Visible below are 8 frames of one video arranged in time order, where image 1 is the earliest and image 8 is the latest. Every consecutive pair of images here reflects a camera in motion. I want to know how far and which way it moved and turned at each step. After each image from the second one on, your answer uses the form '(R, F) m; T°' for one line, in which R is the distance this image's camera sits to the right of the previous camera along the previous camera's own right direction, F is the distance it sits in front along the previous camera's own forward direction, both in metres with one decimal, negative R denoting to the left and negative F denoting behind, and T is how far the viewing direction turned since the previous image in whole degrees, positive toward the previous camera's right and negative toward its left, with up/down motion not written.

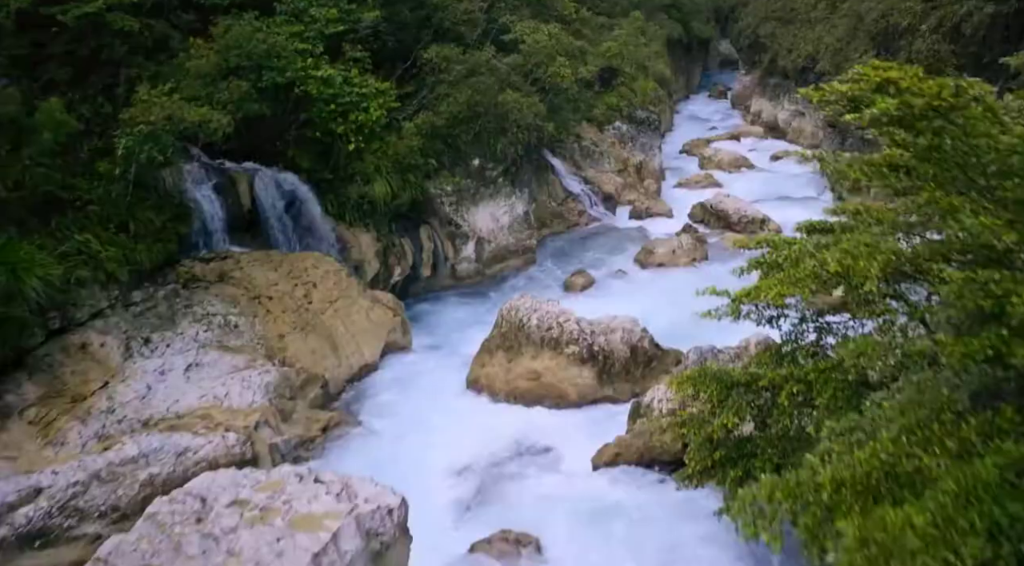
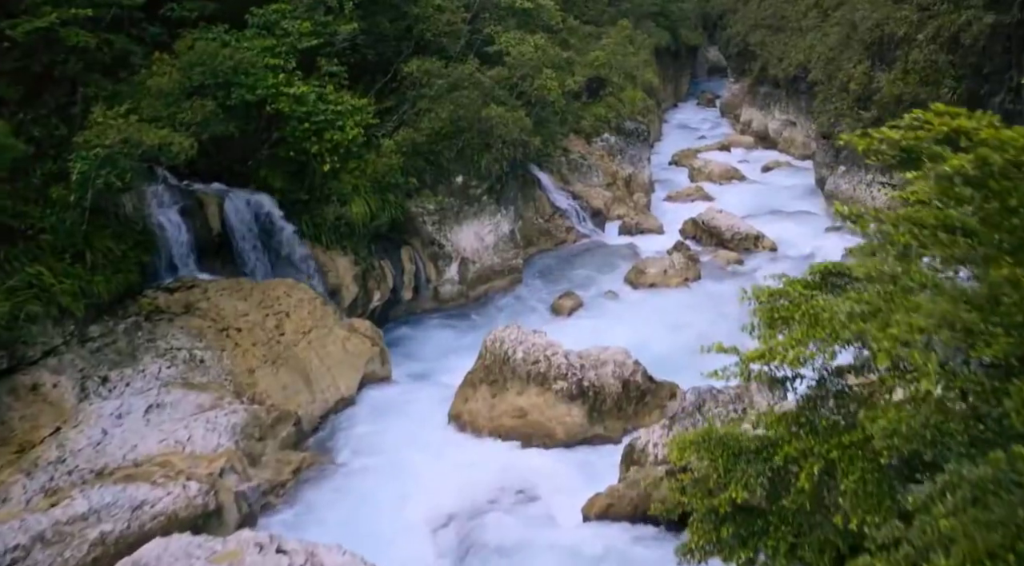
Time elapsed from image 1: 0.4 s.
(+0.1, +0.7) m; +1°
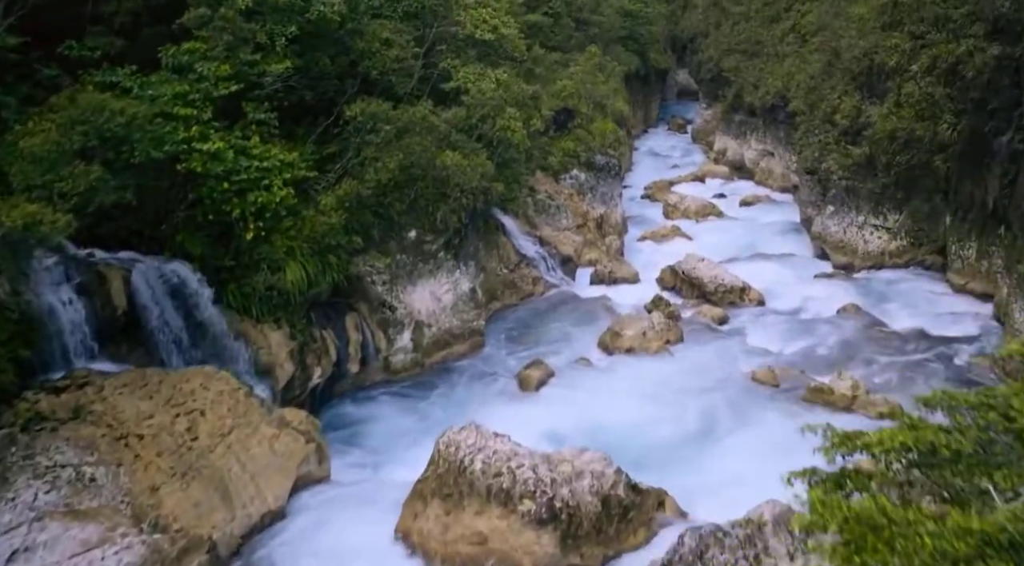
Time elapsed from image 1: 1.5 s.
(+0.2, +1.9) m; +2°
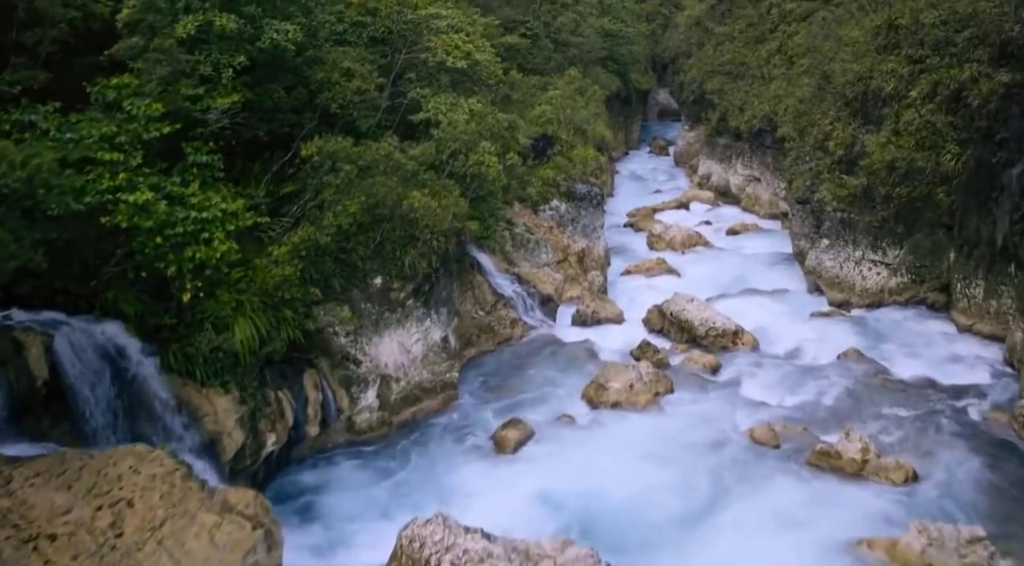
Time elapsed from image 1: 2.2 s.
(+0.1, +1.3) m; +1°
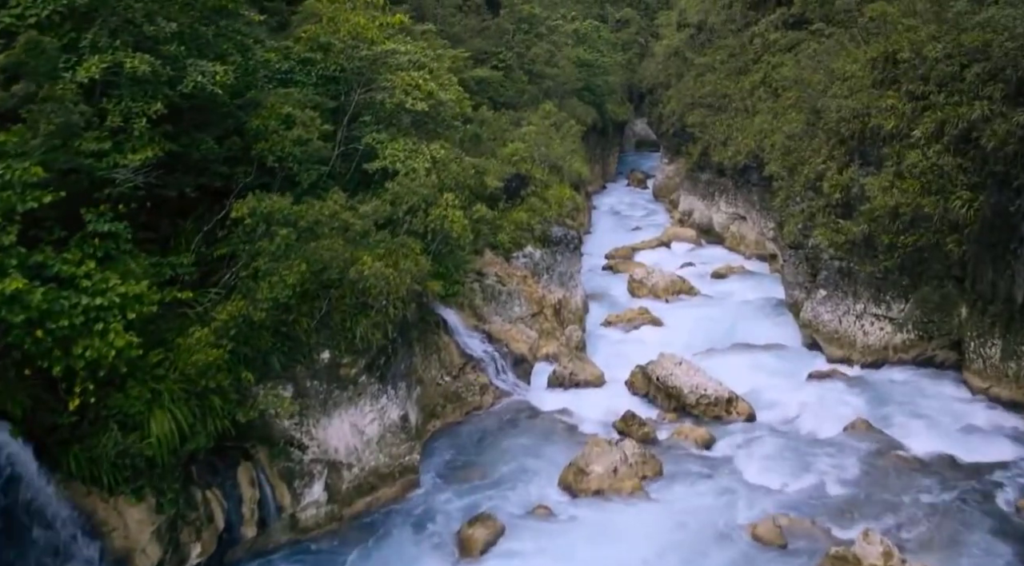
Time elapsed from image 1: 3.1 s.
(+0.2, +1.7) m; +2°
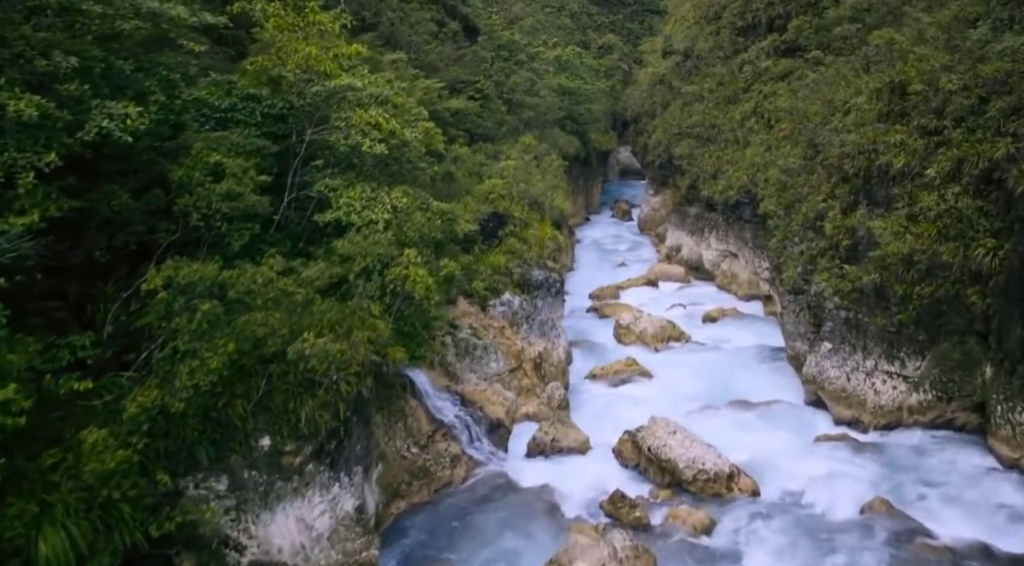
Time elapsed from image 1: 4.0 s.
(+0.2, +1.6) m; +1°
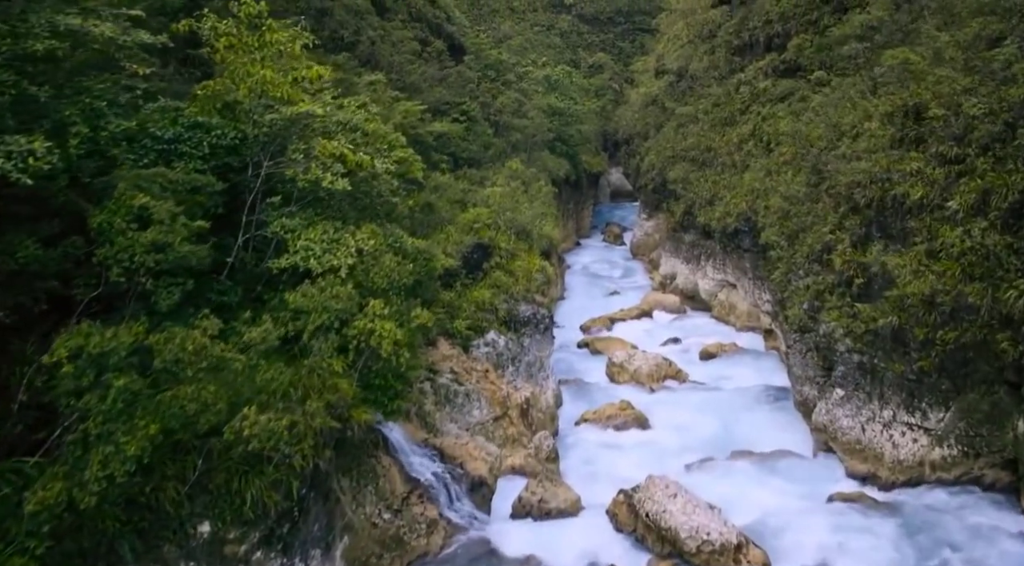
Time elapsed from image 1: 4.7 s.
(+0.2, +1.4) m; +1°
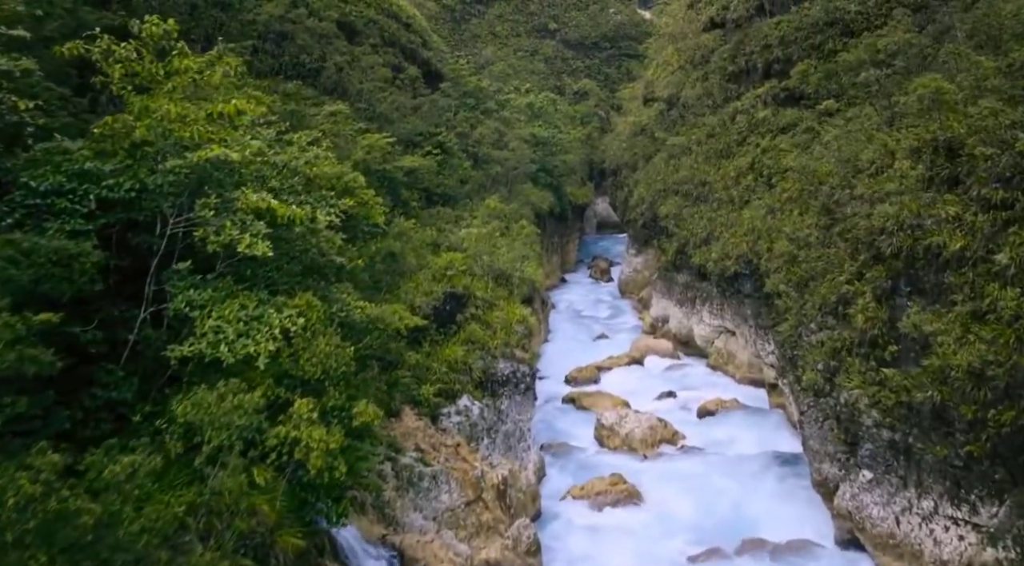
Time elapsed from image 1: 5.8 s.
(+0.2, +2.1) m; +1°
